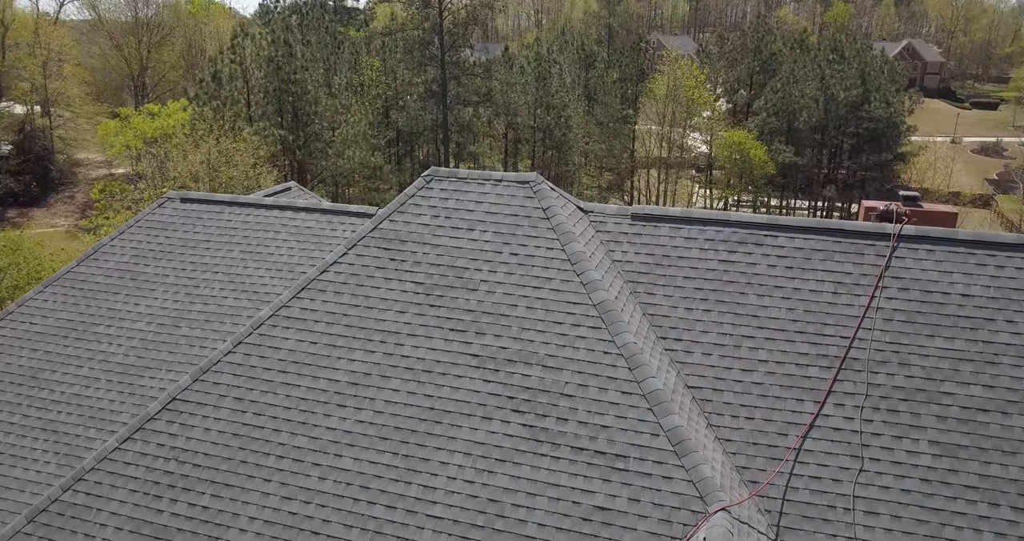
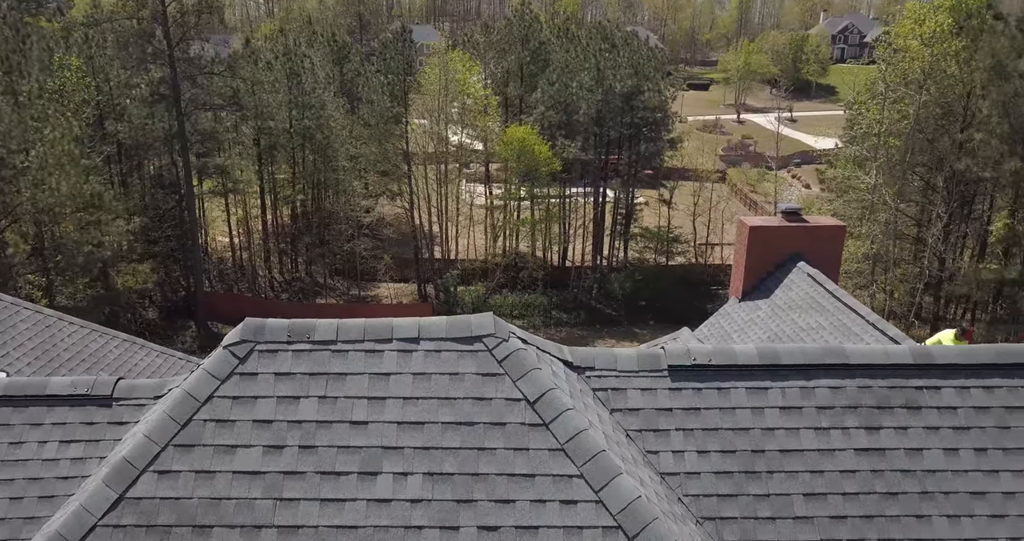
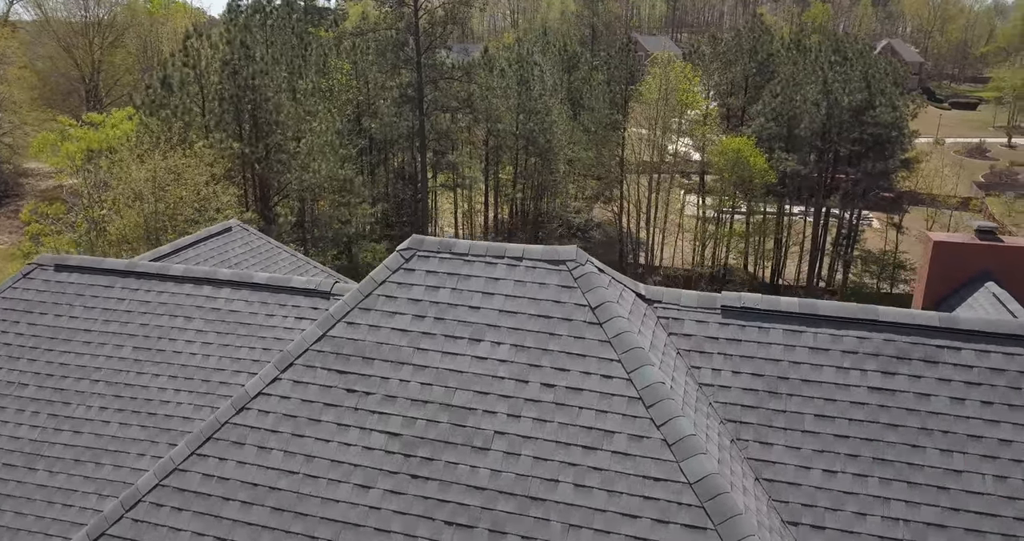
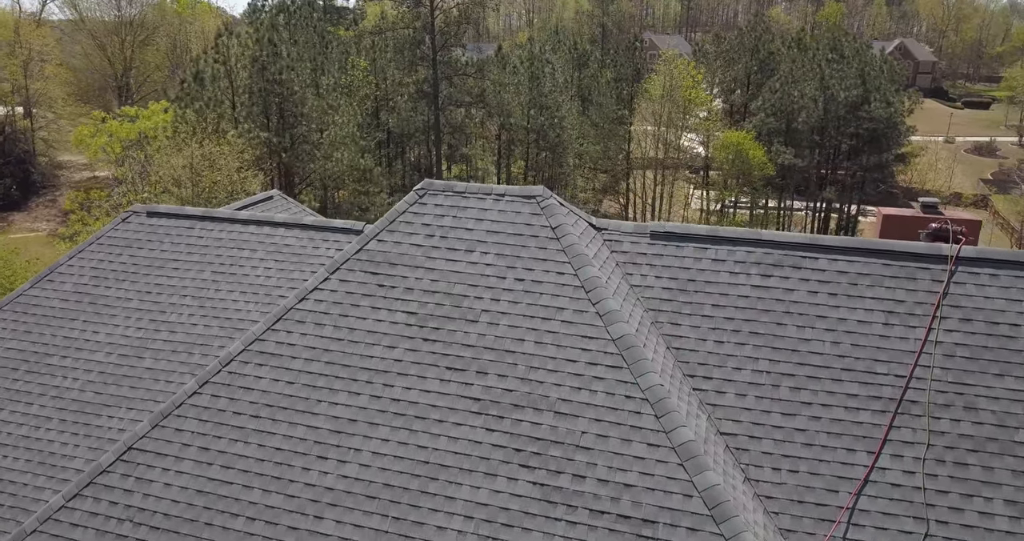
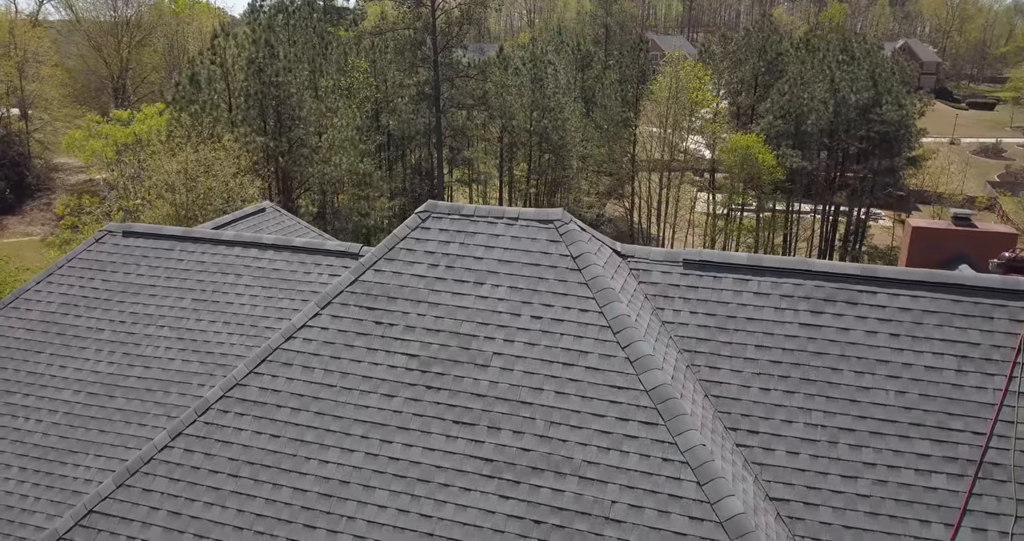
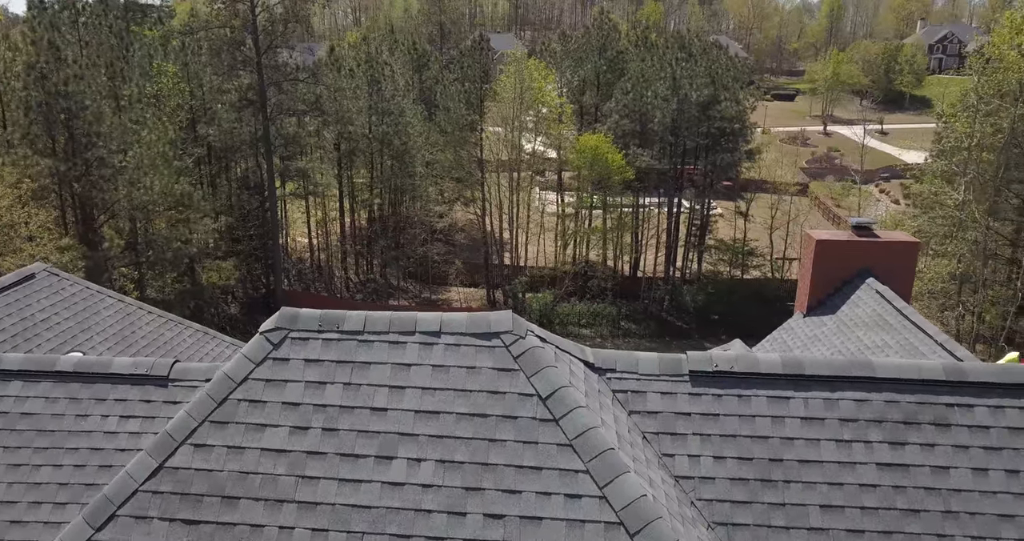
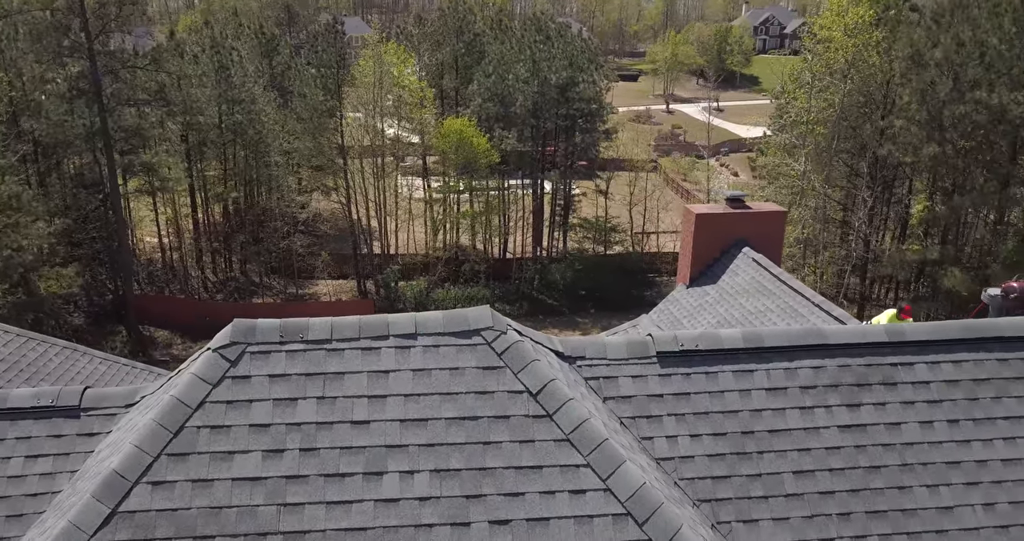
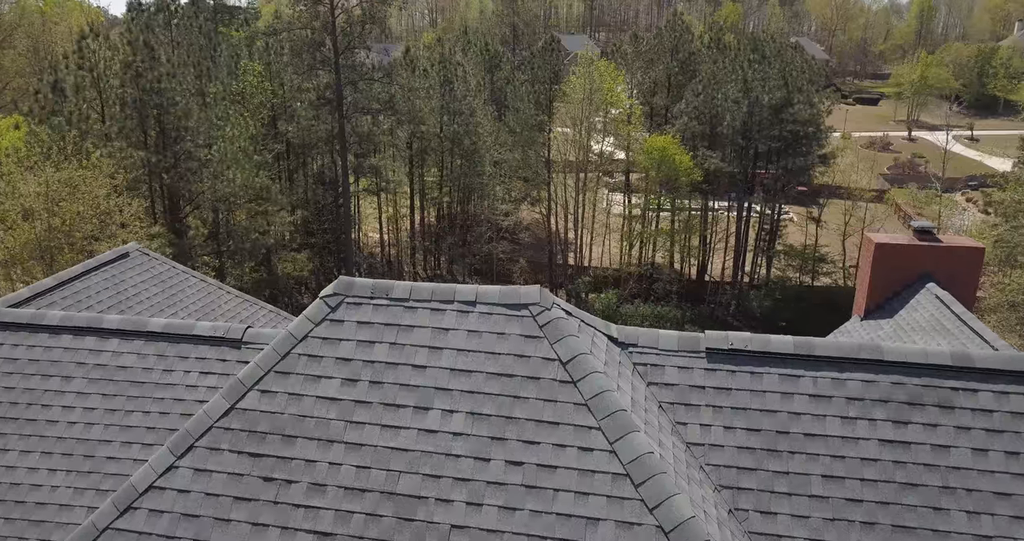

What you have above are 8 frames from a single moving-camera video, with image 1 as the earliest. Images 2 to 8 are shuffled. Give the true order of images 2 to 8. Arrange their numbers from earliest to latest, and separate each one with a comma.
4, 5, 3, 8, 6, 2, 7
